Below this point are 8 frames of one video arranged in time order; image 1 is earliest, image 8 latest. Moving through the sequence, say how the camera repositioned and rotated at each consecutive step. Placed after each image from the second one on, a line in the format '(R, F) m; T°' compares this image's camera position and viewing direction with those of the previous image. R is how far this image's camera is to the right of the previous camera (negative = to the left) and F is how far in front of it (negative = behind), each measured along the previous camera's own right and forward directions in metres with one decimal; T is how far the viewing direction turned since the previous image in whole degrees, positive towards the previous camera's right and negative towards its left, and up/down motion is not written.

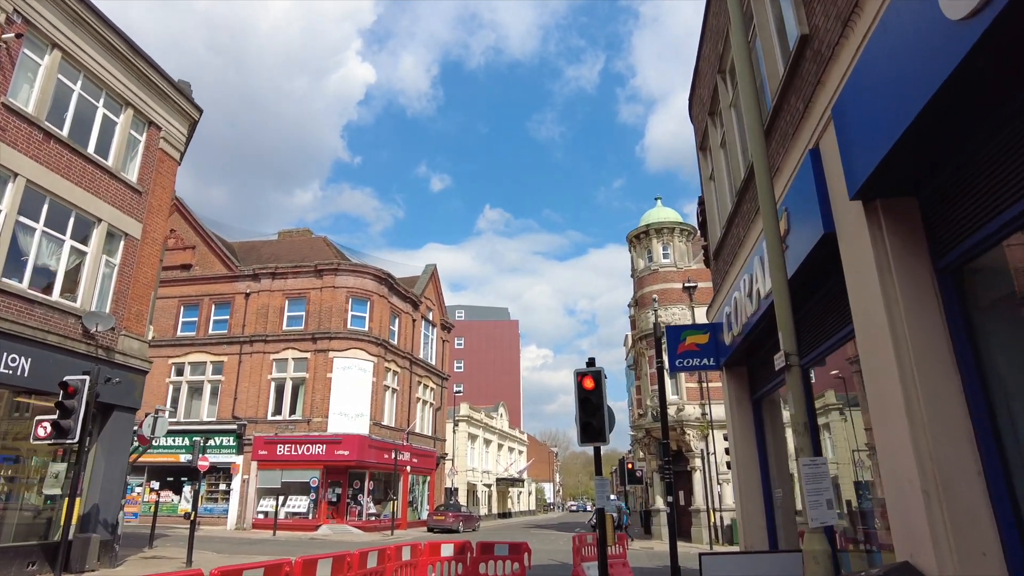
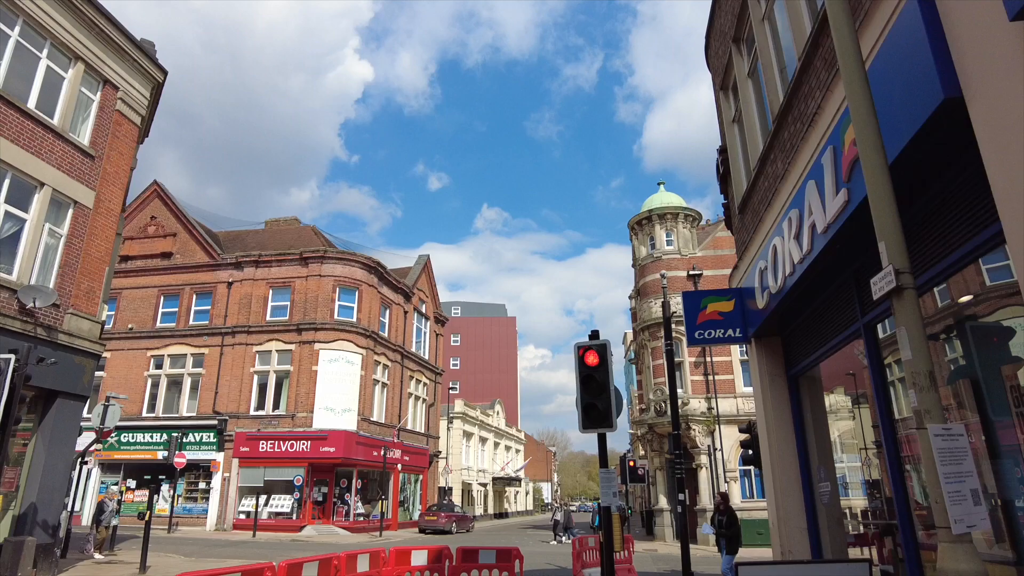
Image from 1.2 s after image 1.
(+0.1, +1.4) m; 0°
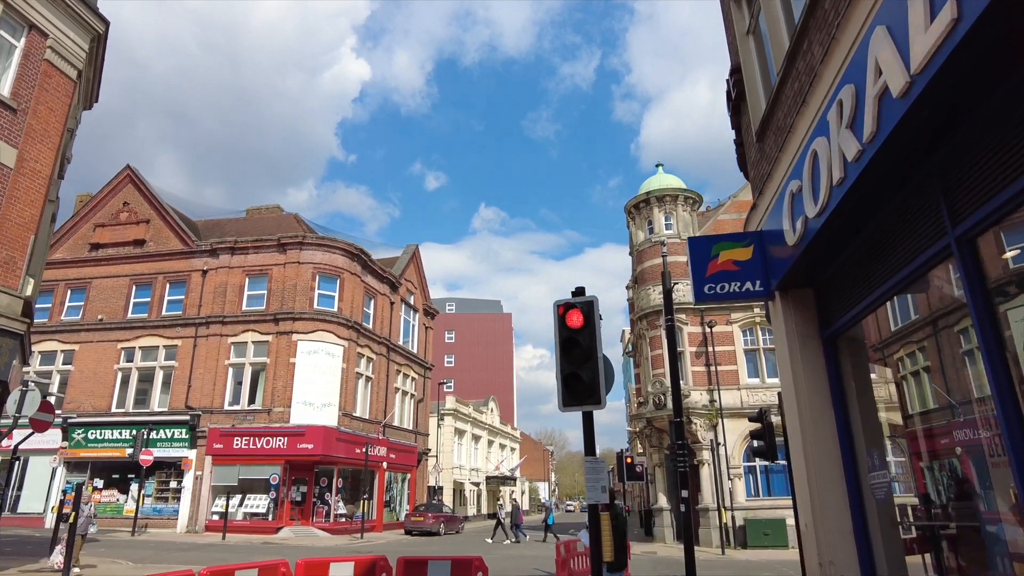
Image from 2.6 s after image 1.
(+0.3, +1.6) m; 0°
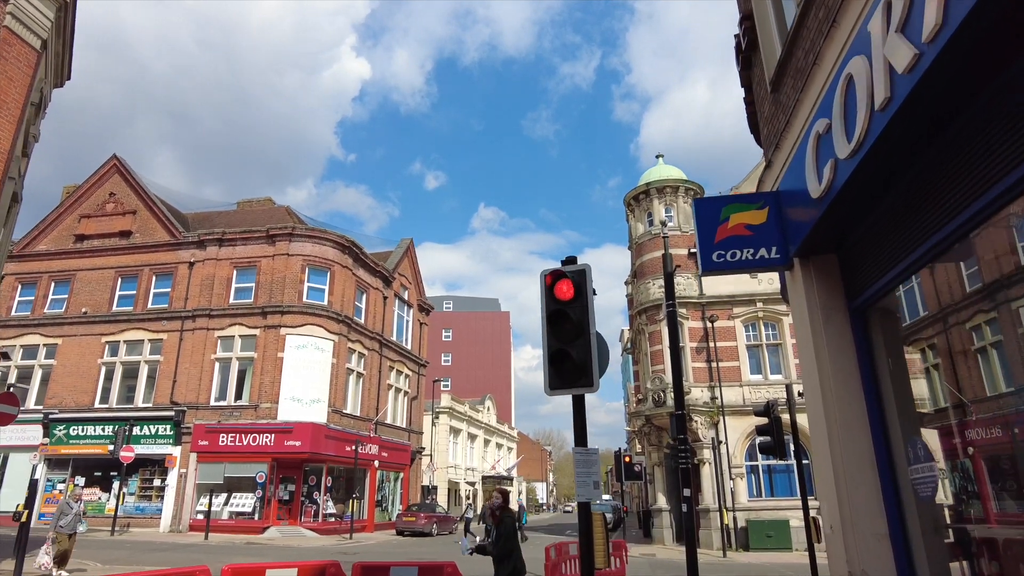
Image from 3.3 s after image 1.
(+0.2, +0.8) m; 0°
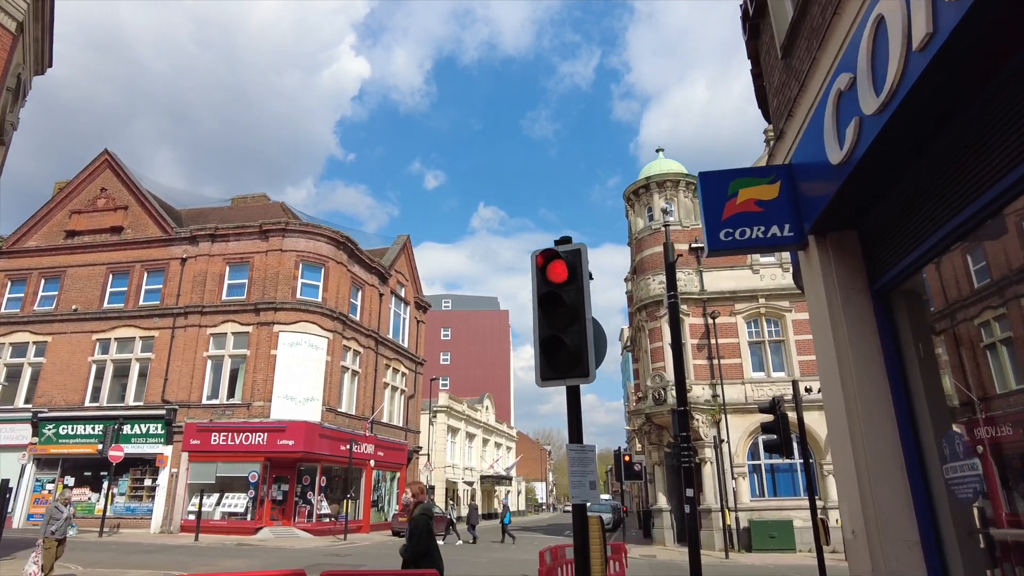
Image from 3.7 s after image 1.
(+0.1, +0.5) m; 0°
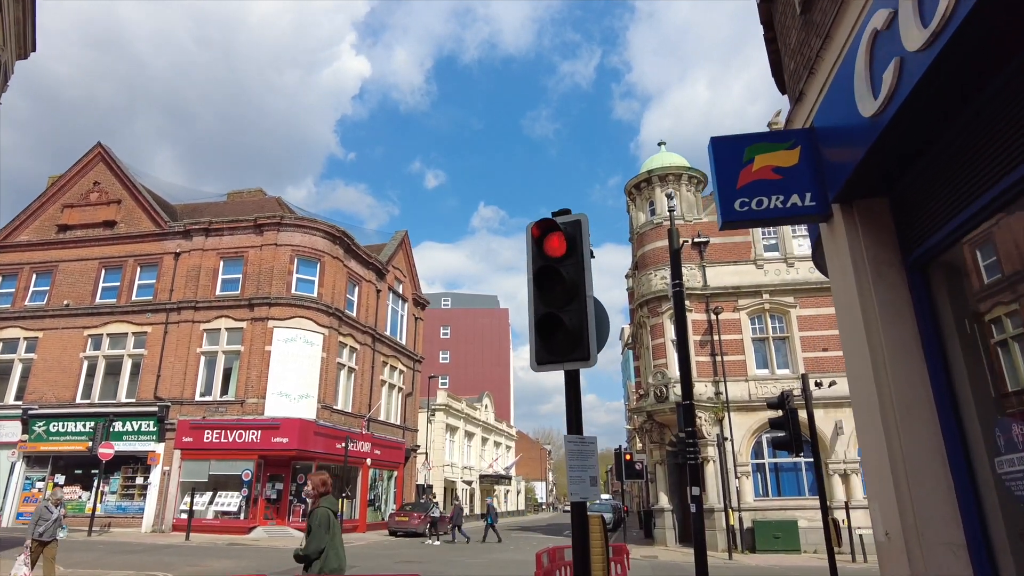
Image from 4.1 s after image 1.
(+0.1, +0.5) m; 0°
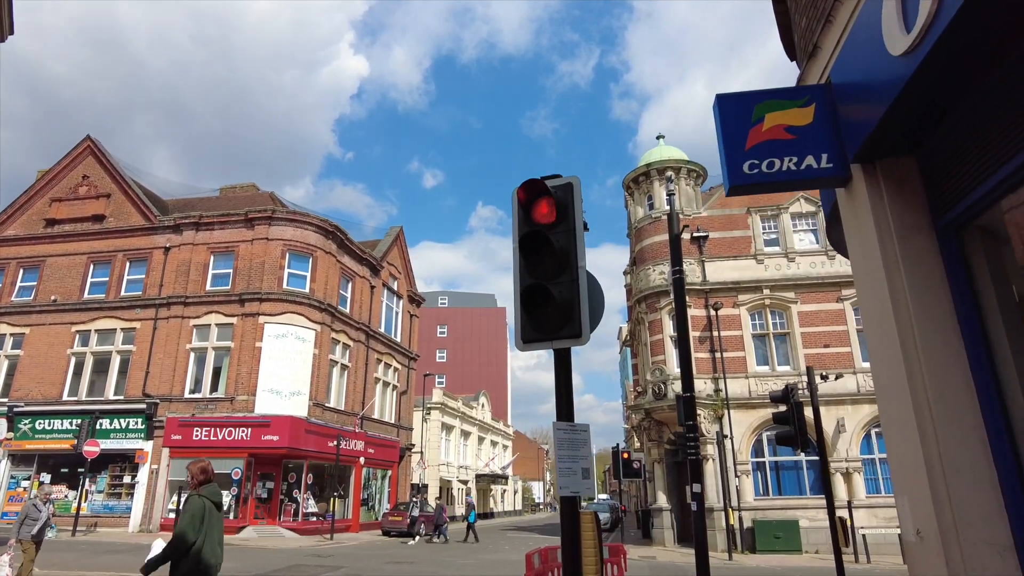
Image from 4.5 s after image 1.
(+0.1, +0.5) m; 0°
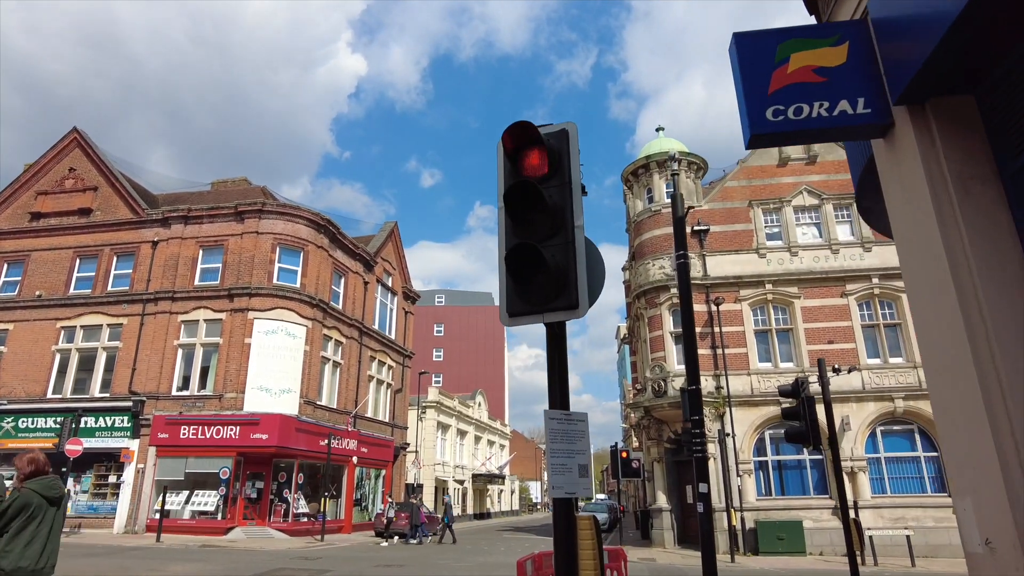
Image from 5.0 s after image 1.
(+0.1, +0.6) m; 0°
